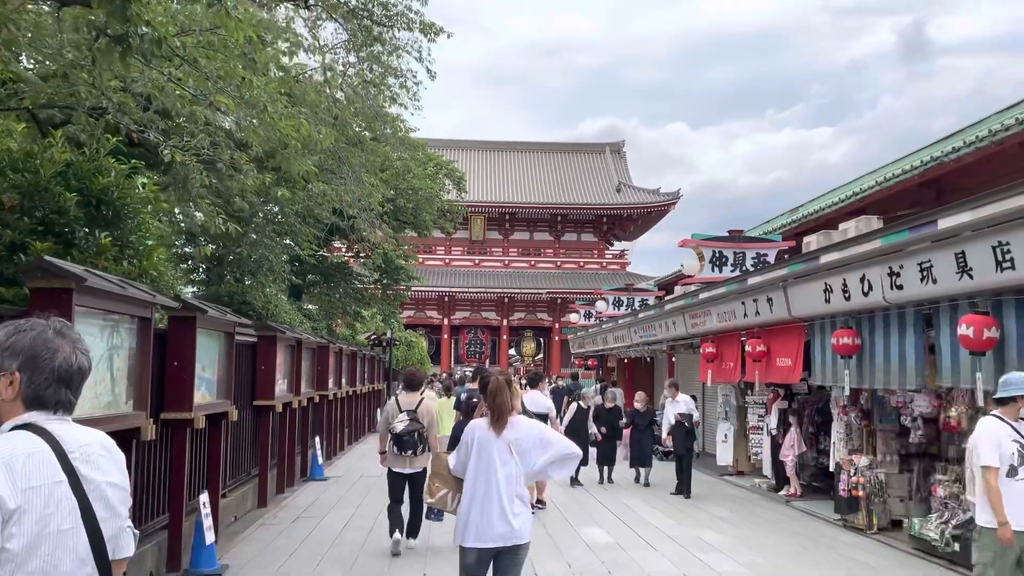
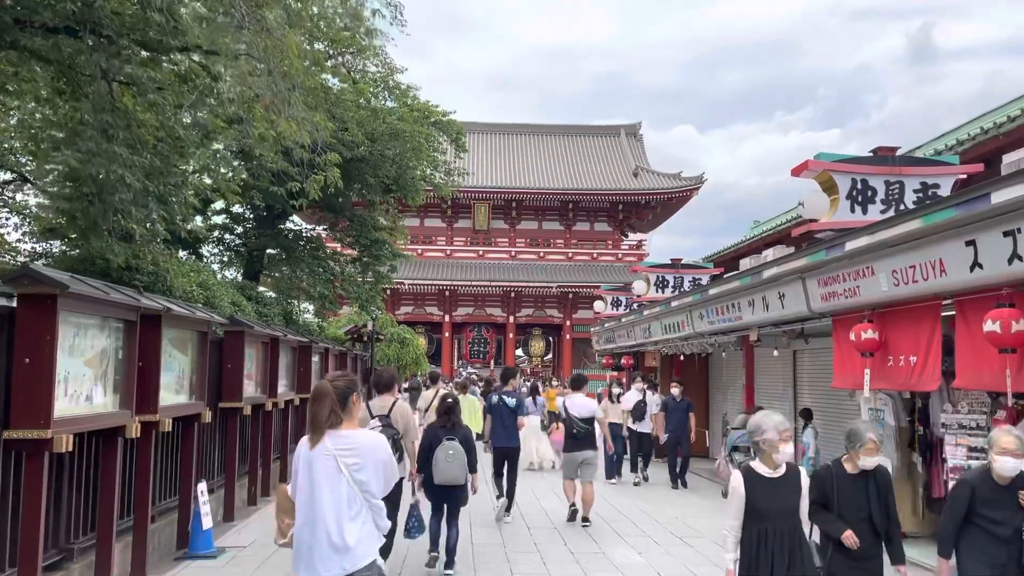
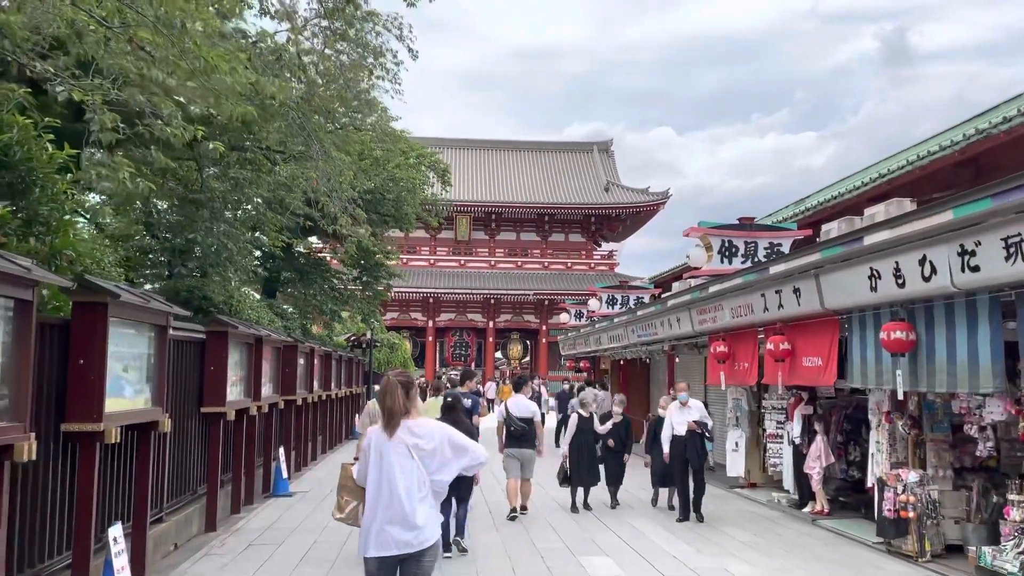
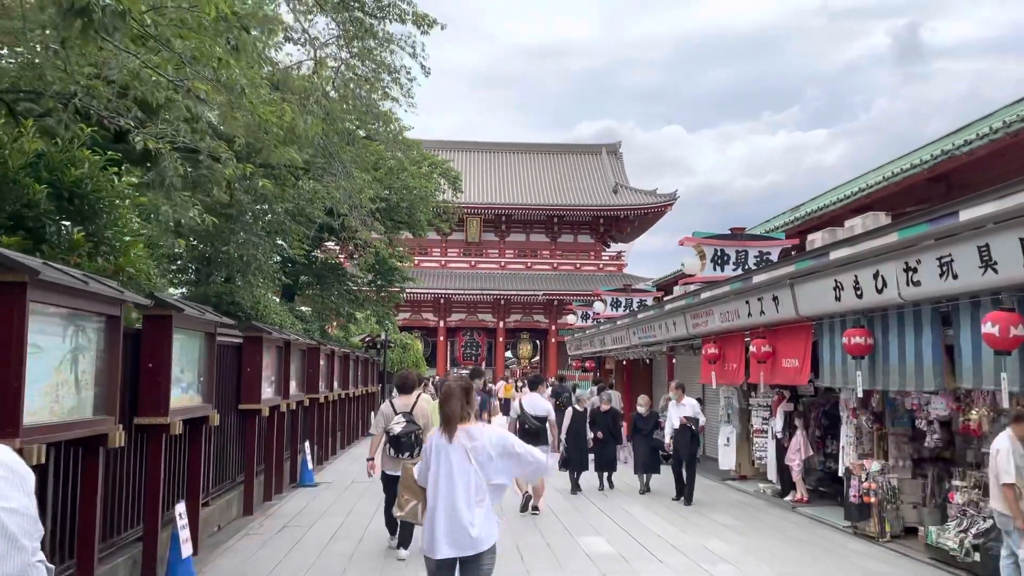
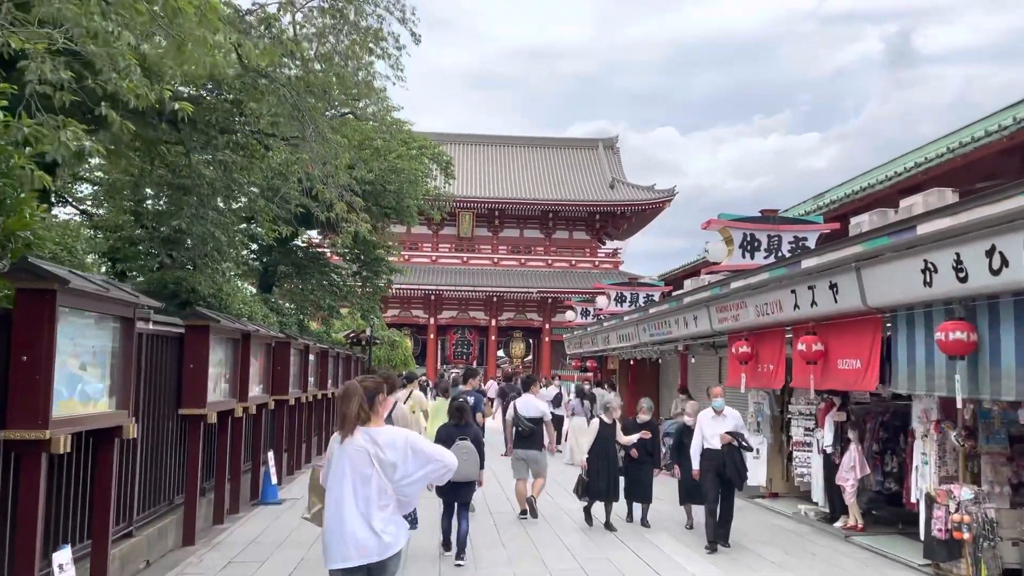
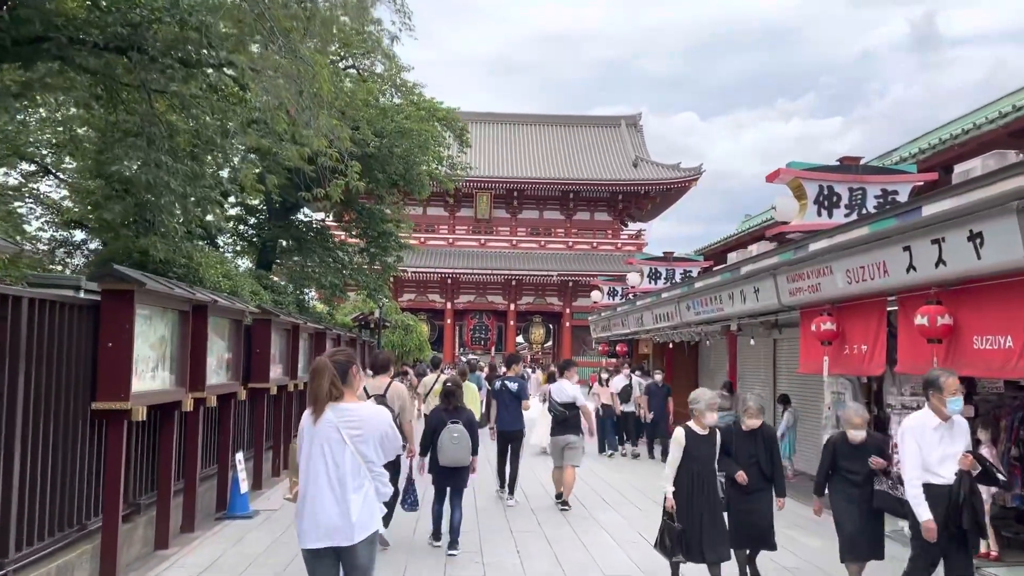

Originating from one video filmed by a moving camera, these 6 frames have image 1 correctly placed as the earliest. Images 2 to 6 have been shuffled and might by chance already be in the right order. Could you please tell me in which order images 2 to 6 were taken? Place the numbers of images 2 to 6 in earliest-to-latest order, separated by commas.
4, 3, 5, 6, 2
